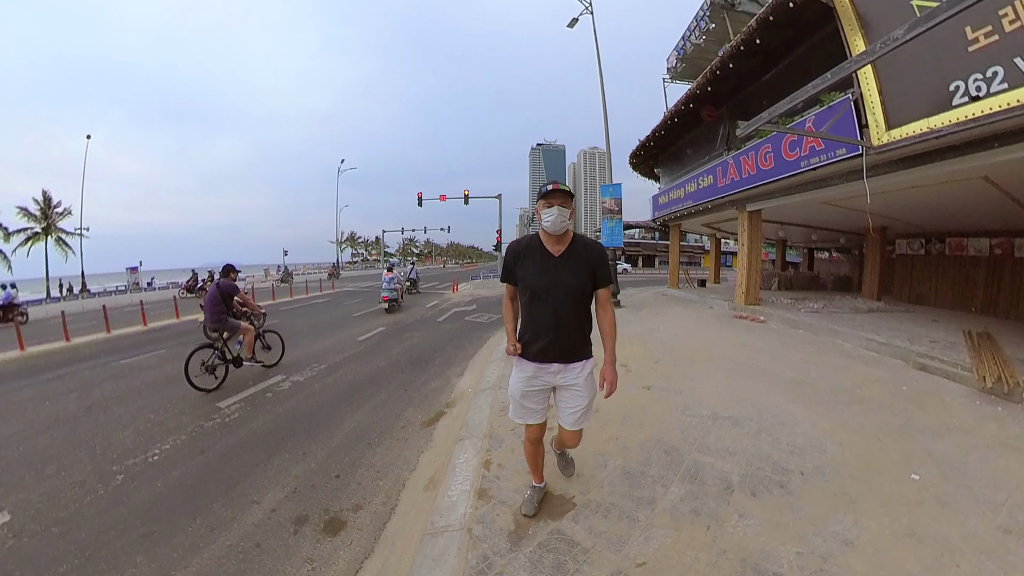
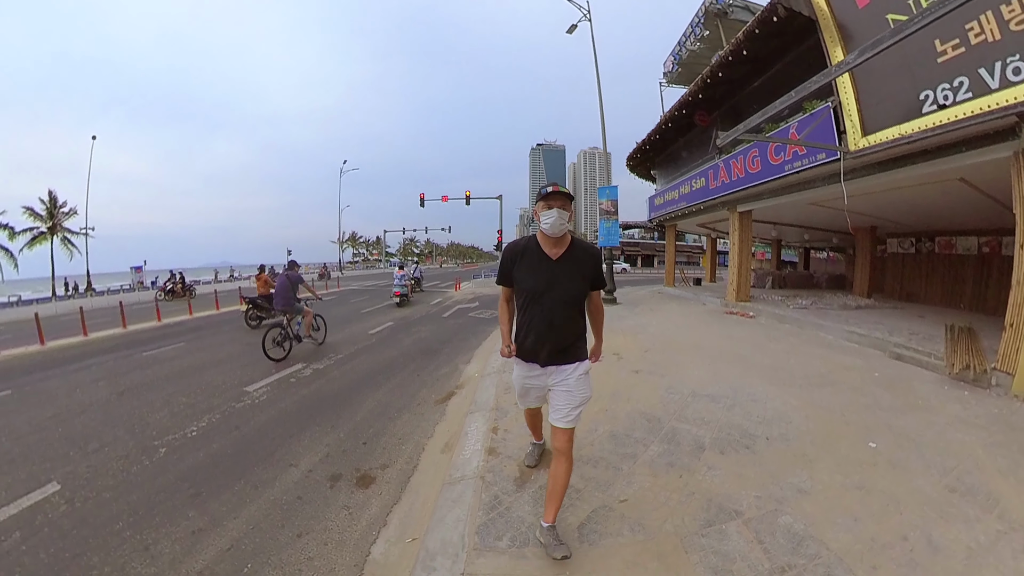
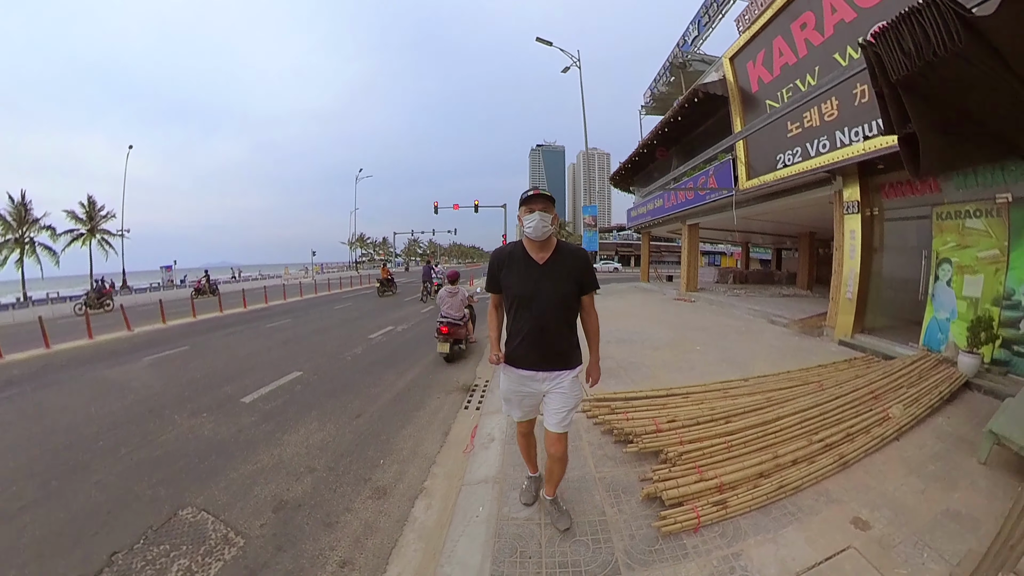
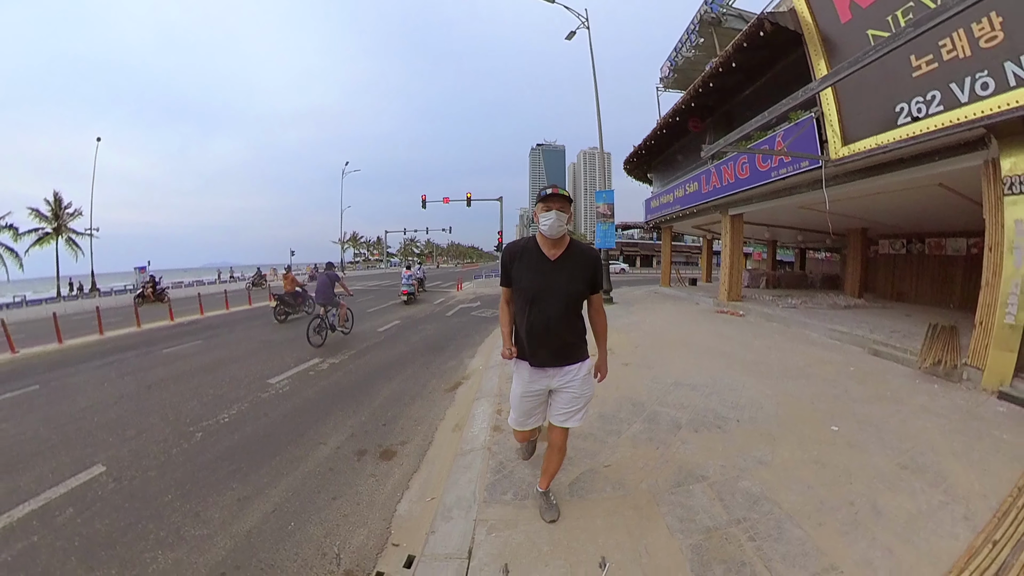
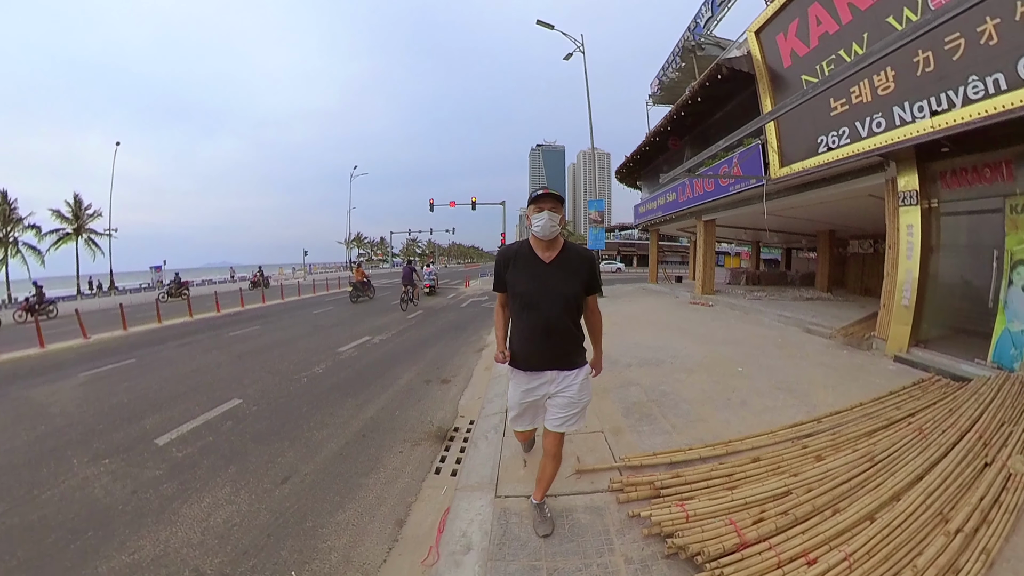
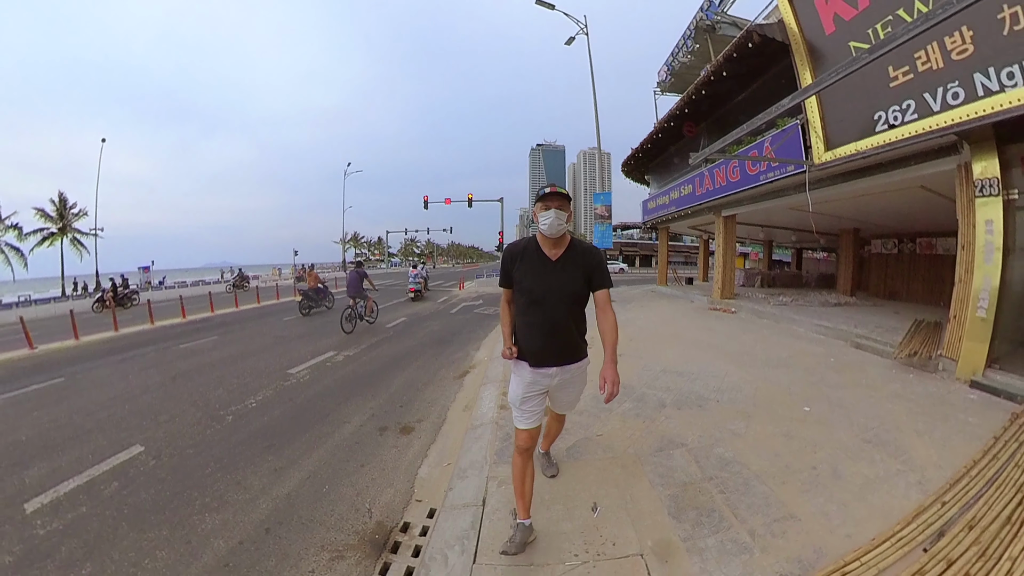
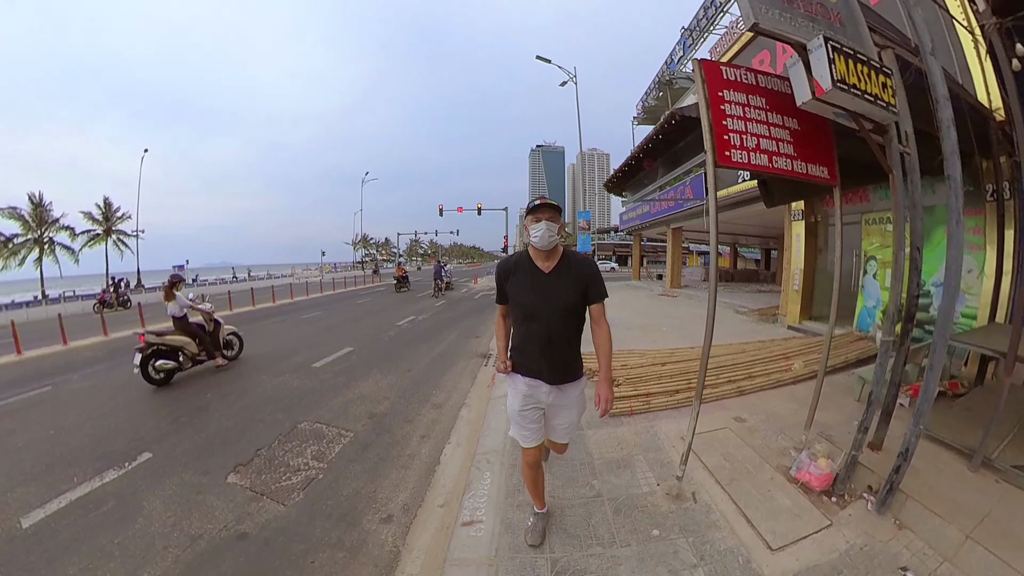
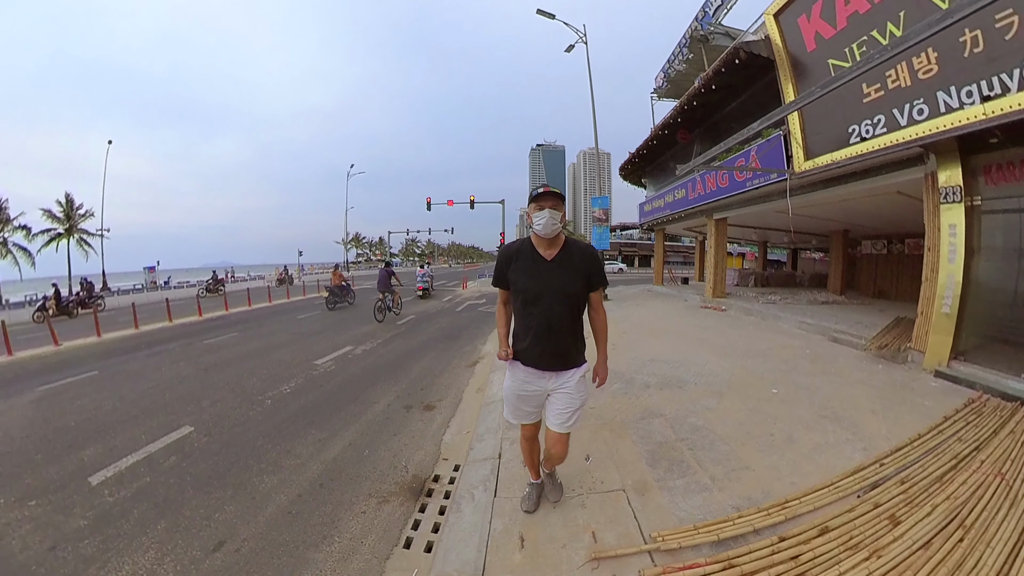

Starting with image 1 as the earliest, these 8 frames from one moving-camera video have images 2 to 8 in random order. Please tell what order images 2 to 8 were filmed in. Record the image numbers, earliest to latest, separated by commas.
2, 4, 6, 8, 5, 3, 7
